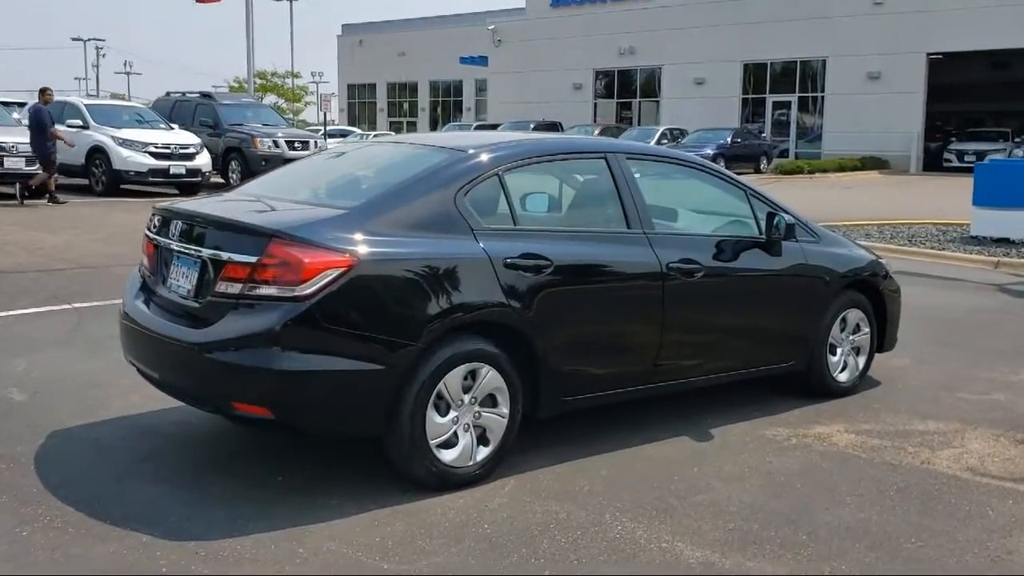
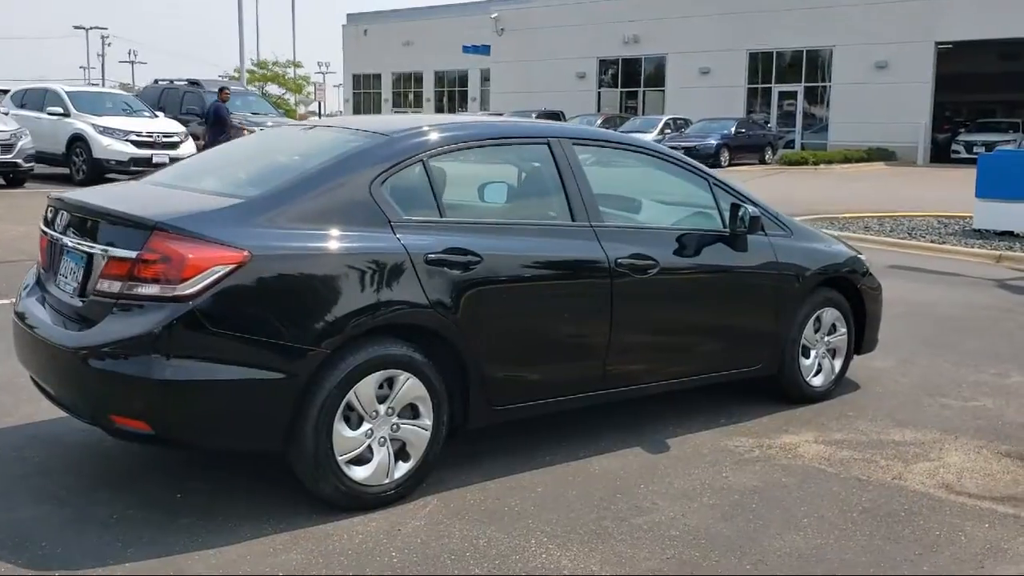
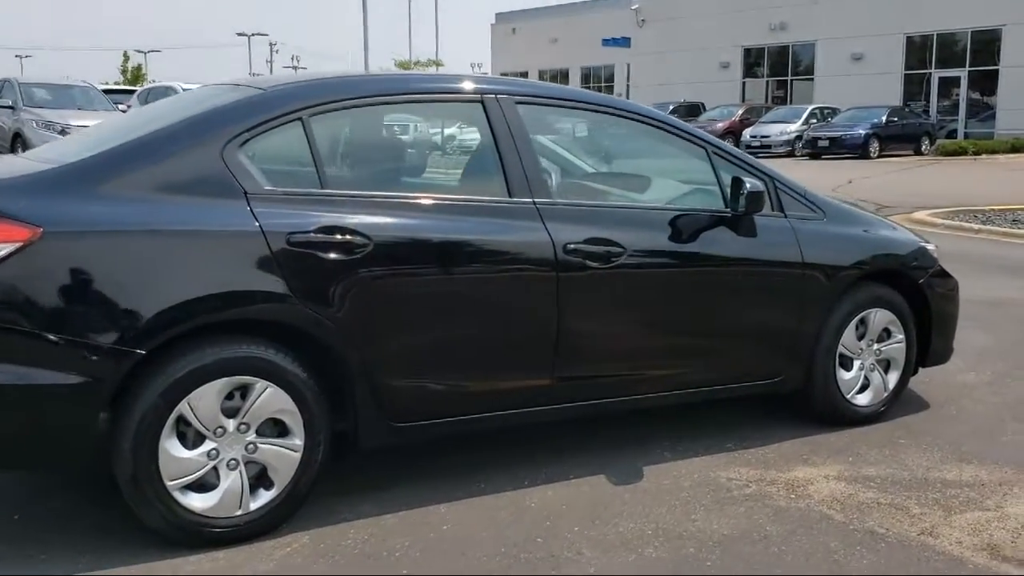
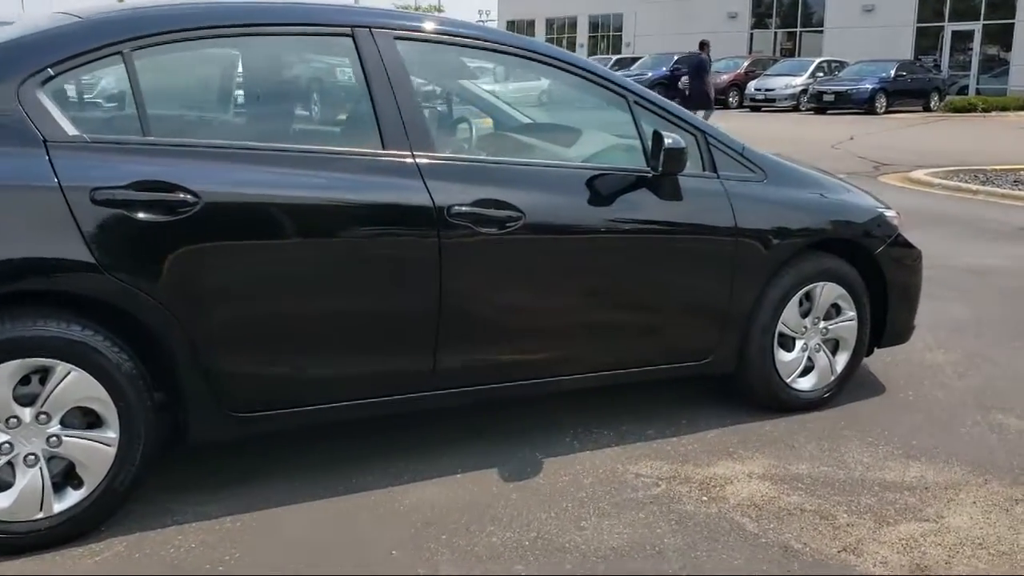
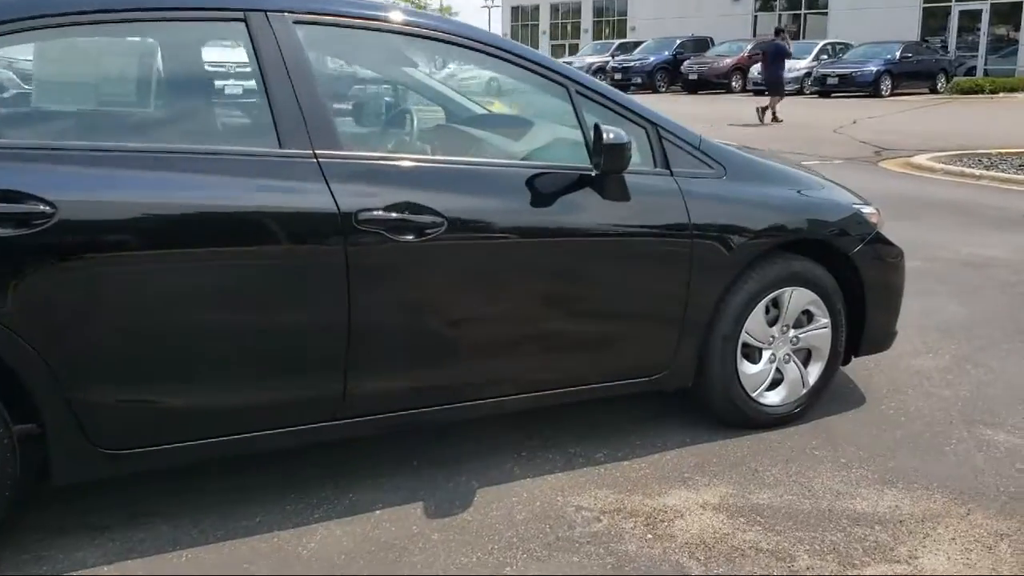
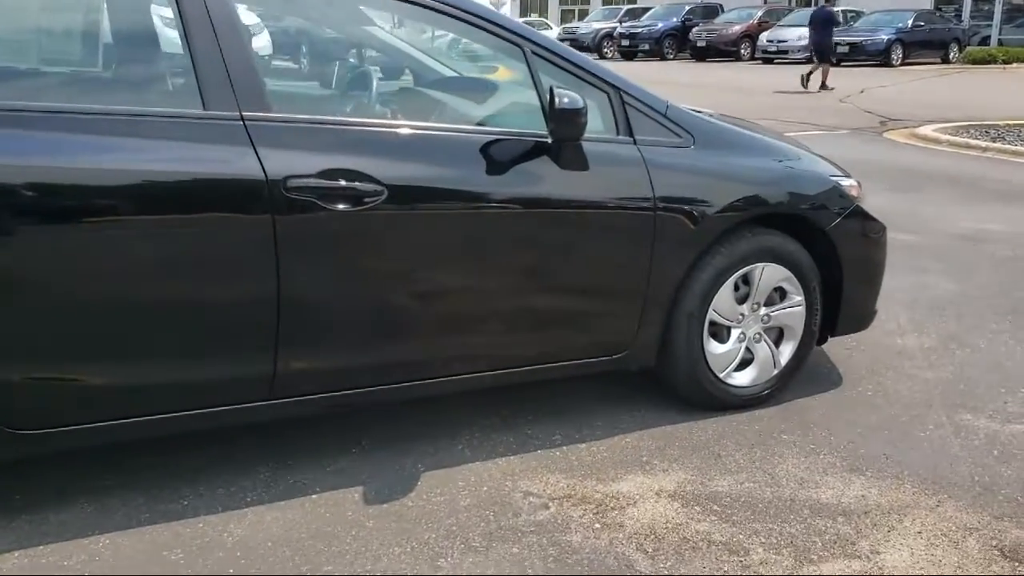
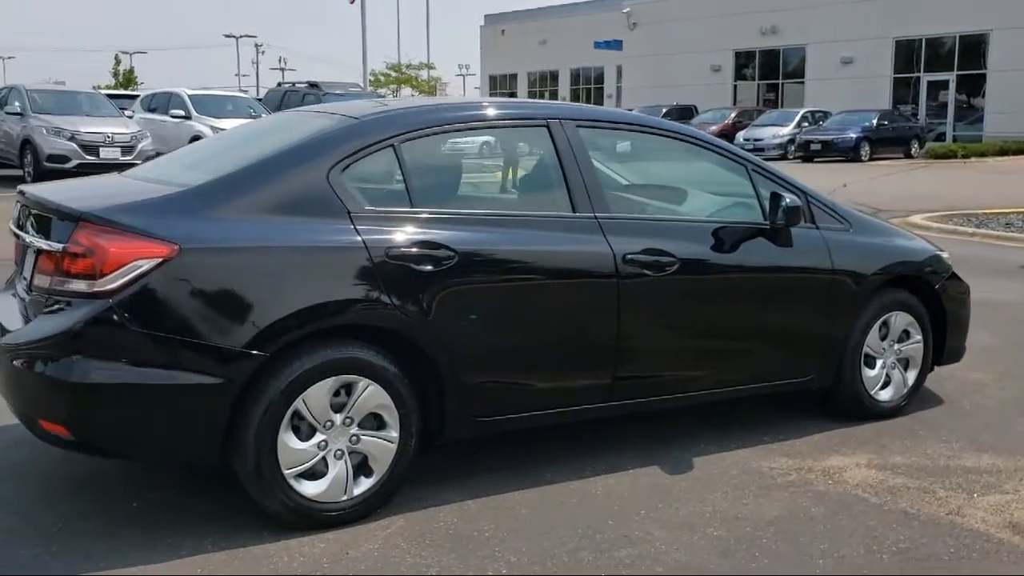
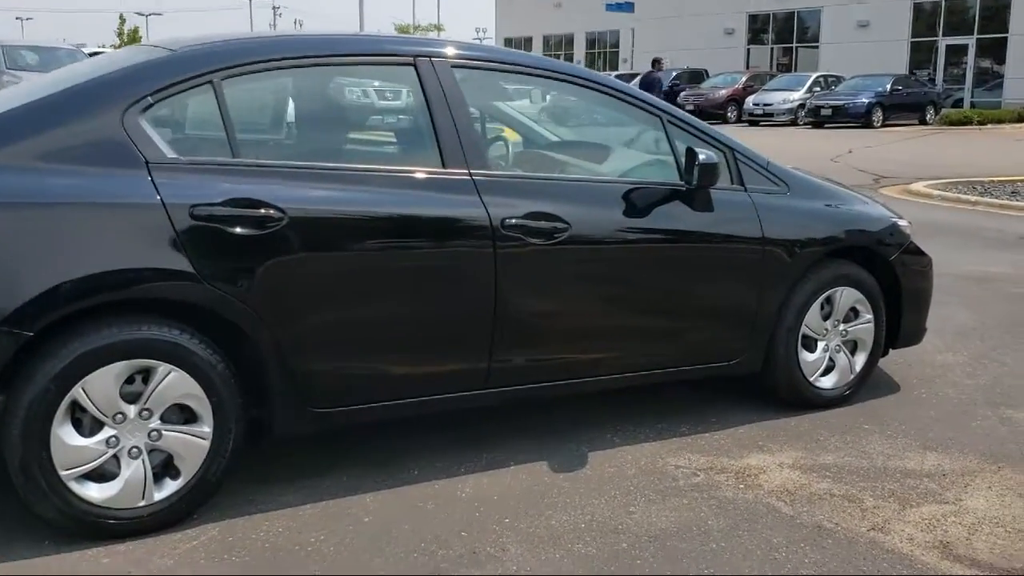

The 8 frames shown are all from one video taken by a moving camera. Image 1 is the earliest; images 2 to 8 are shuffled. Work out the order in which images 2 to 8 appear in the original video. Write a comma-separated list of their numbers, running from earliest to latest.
2, 7, 3, 8, 4, 5, 6
